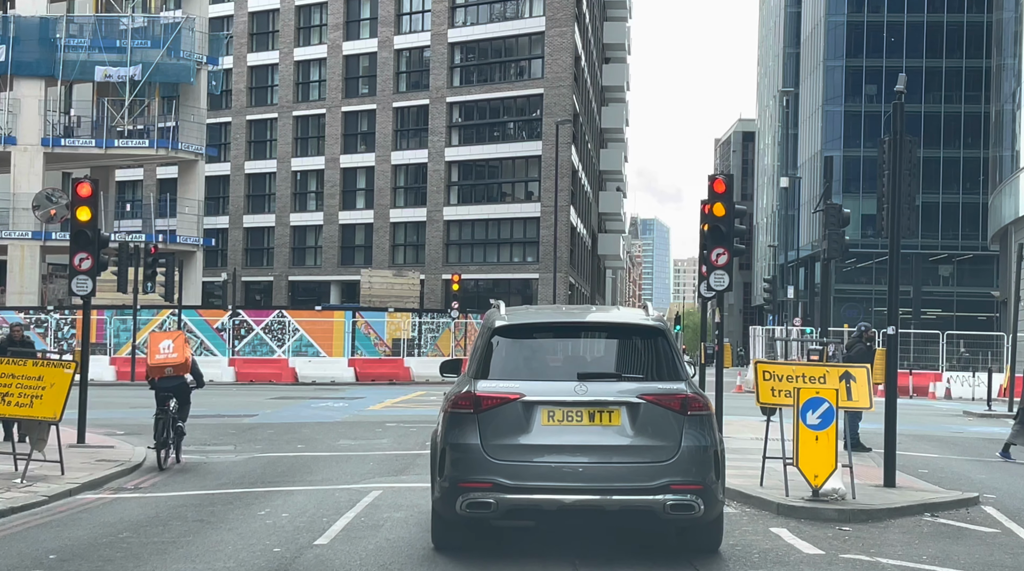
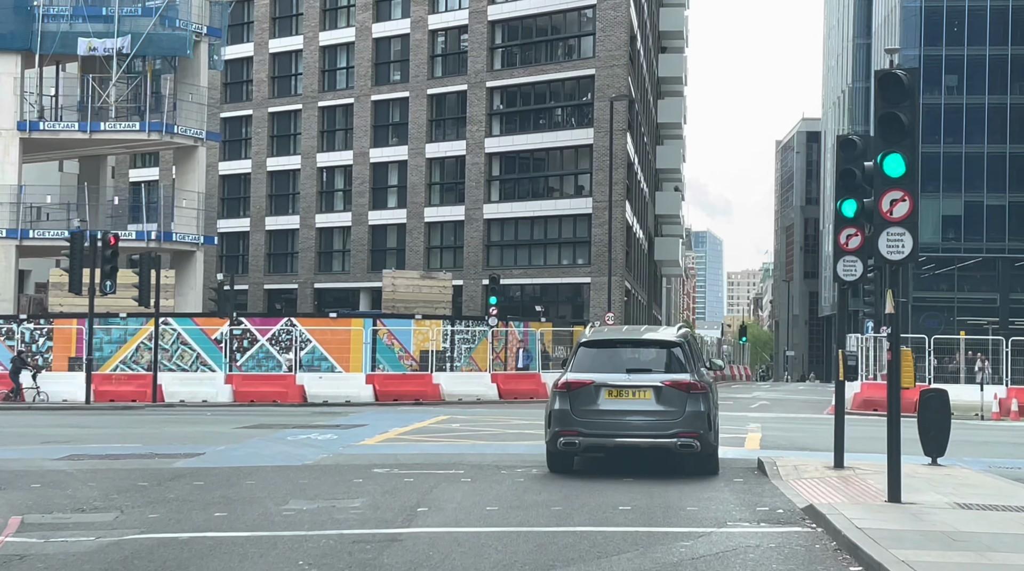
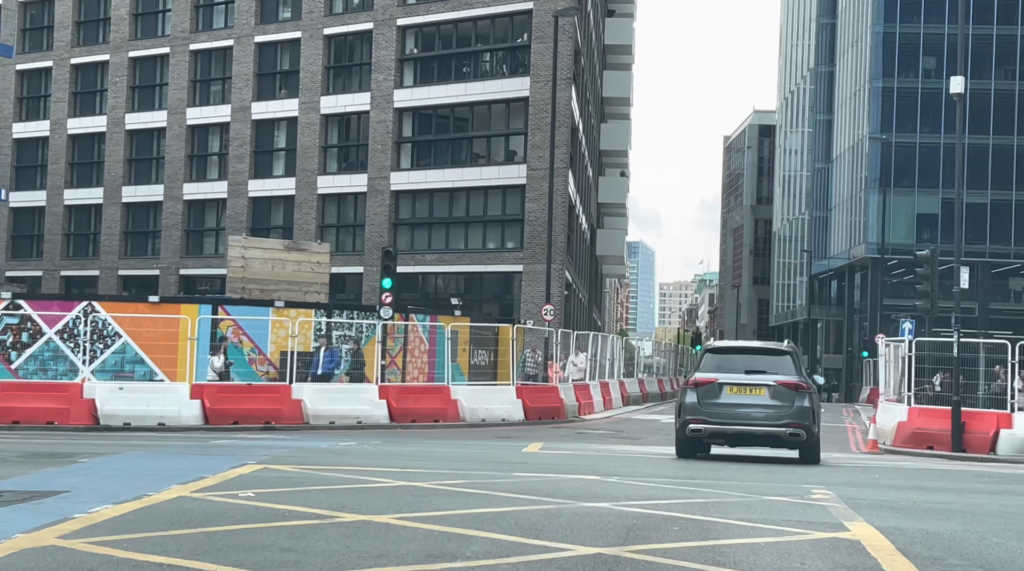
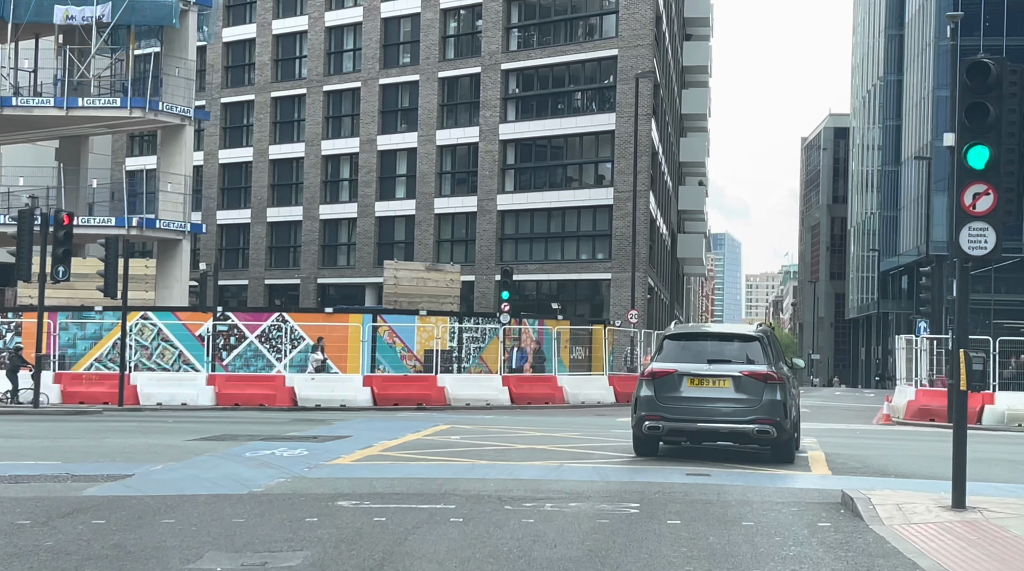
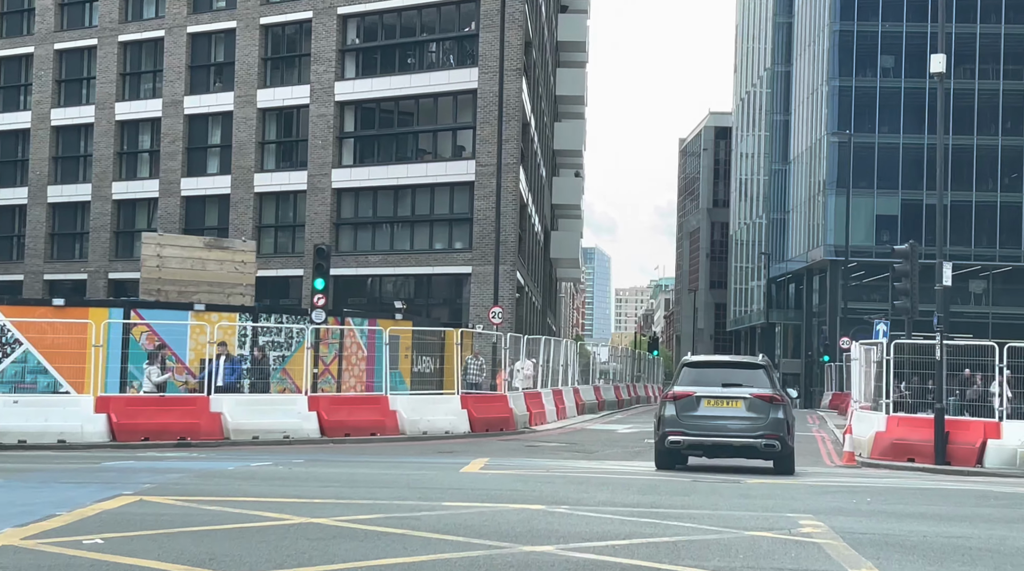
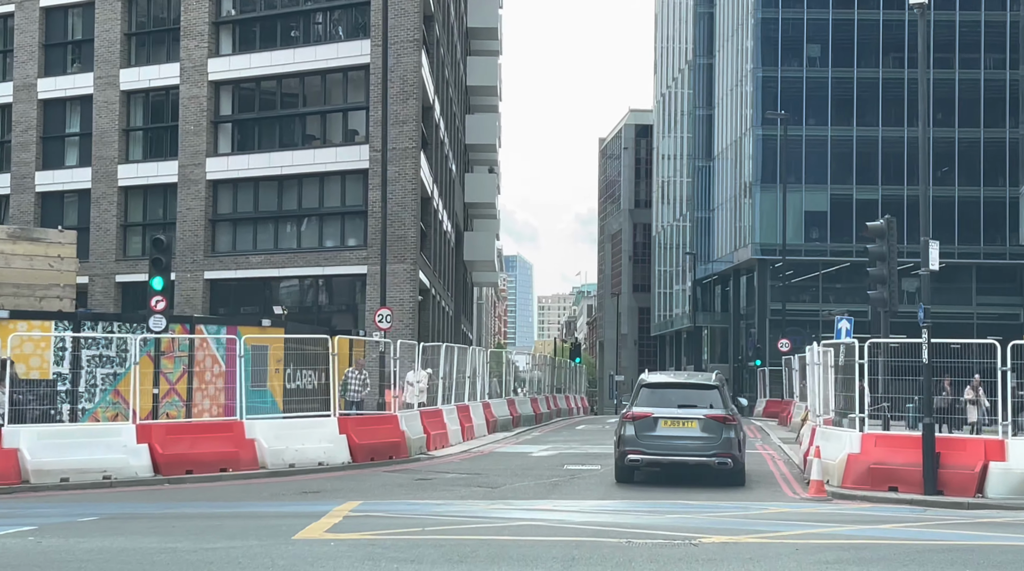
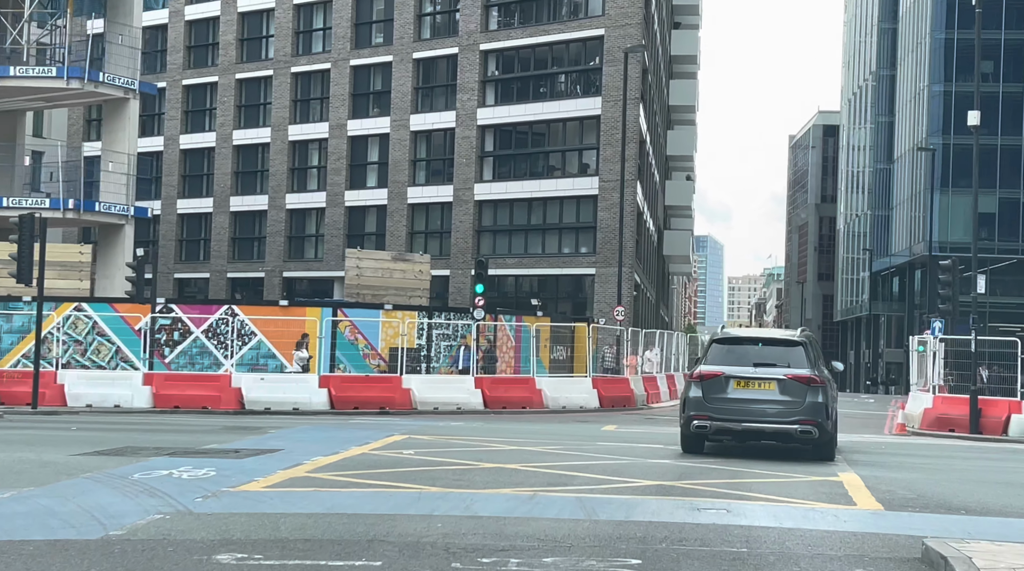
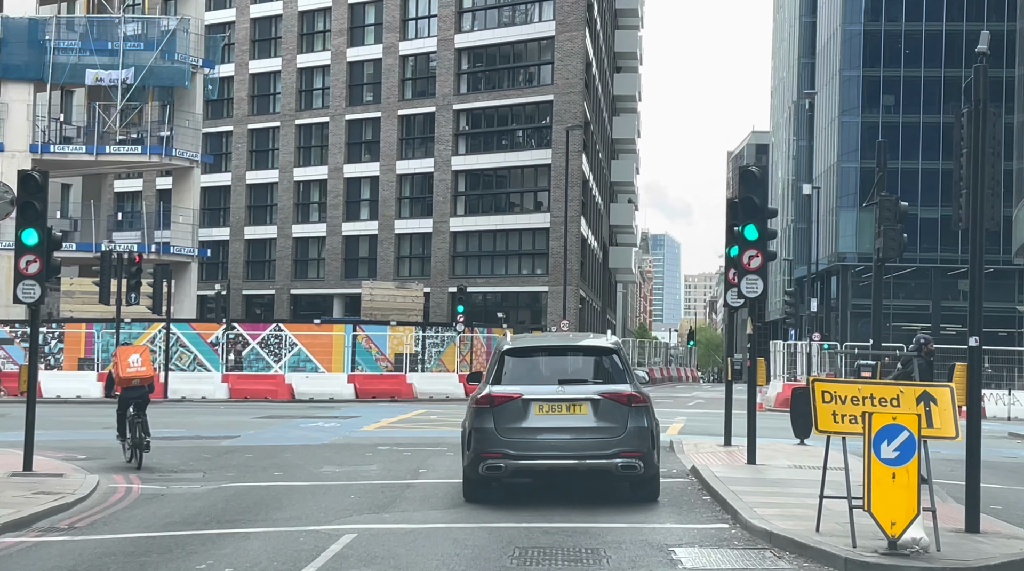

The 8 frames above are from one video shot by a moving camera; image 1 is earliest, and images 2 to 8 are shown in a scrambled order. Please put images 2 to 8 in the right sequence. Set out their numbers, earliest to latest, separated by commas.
8, 2, 4, 7, 3, 5, 6
